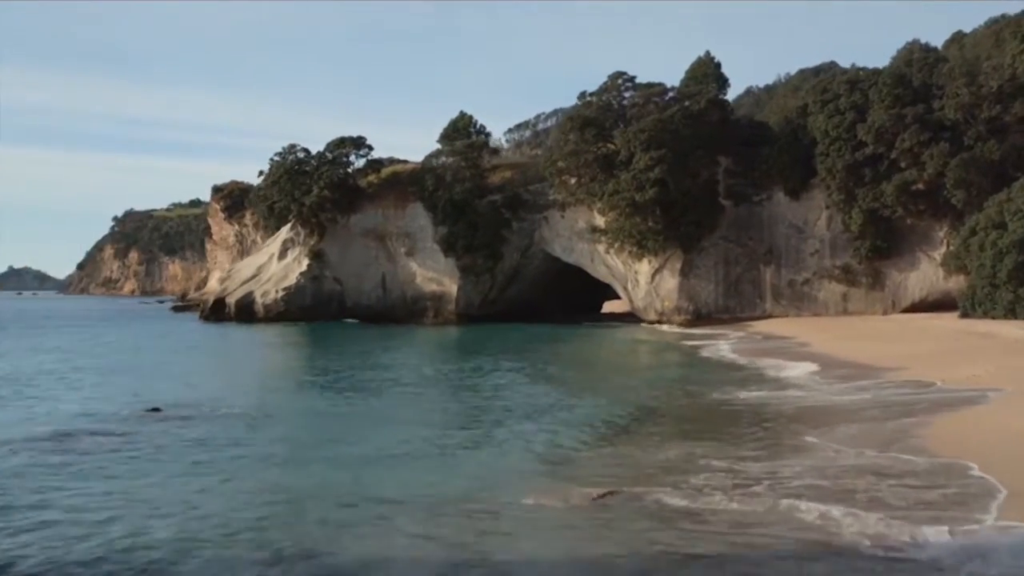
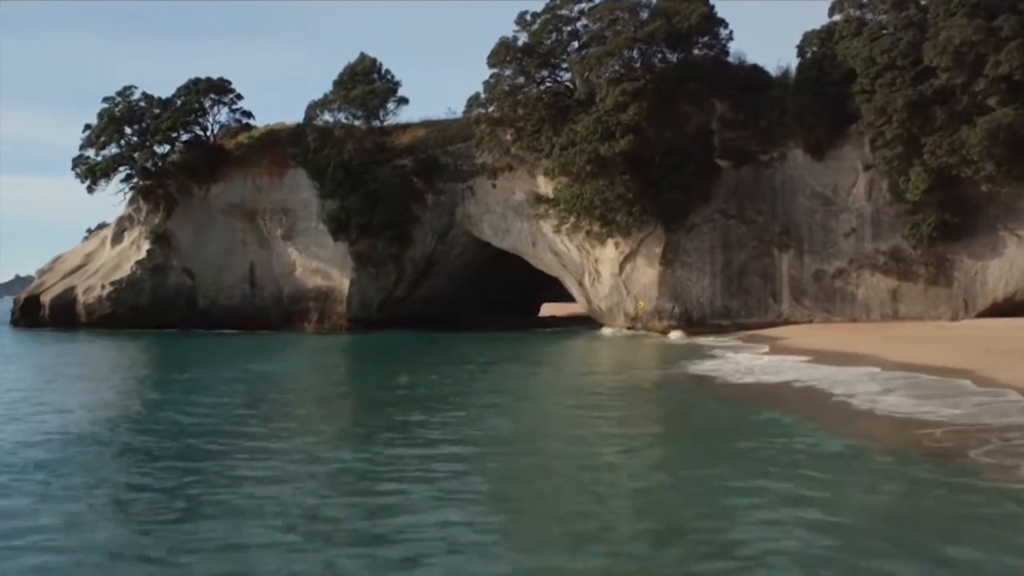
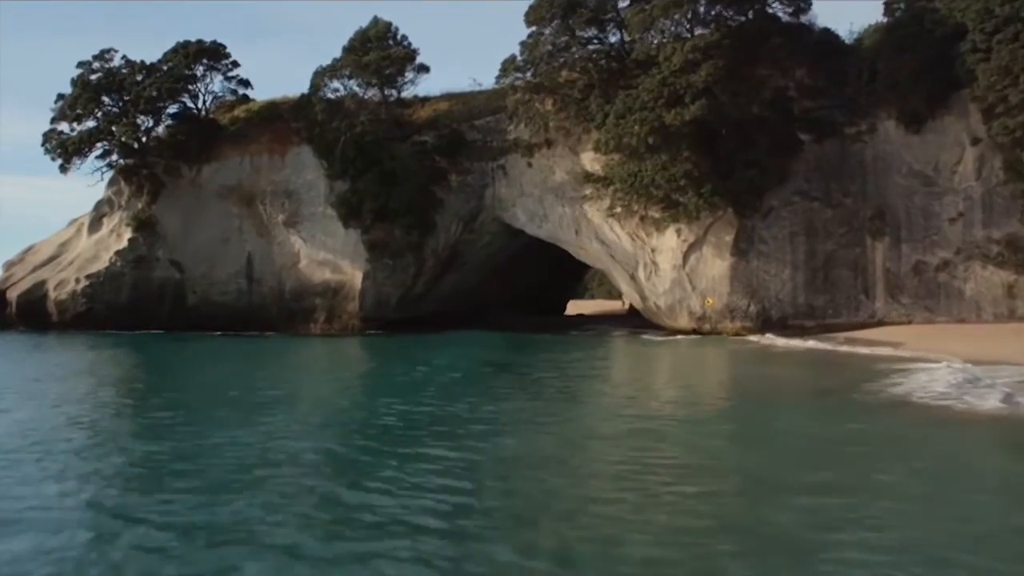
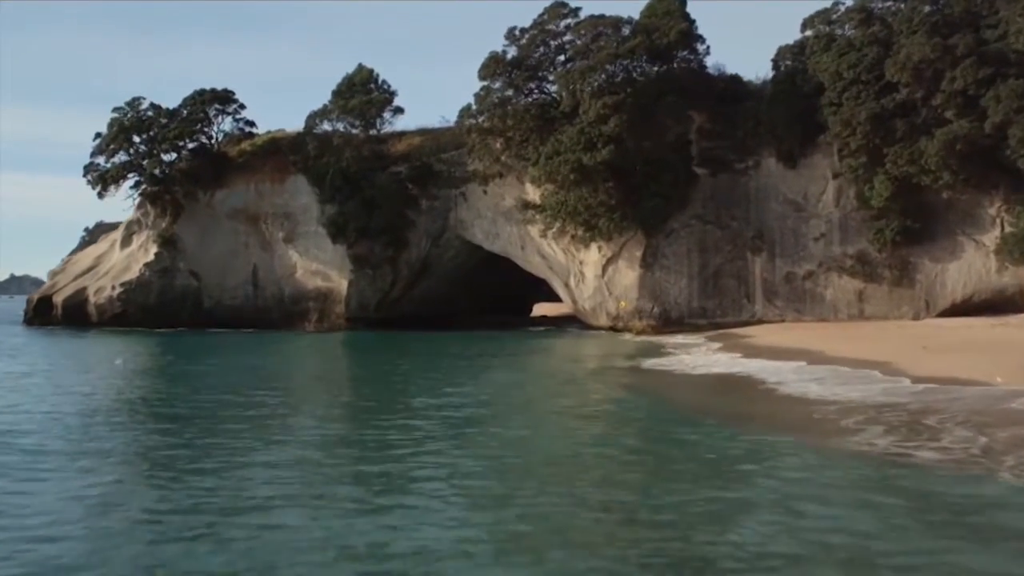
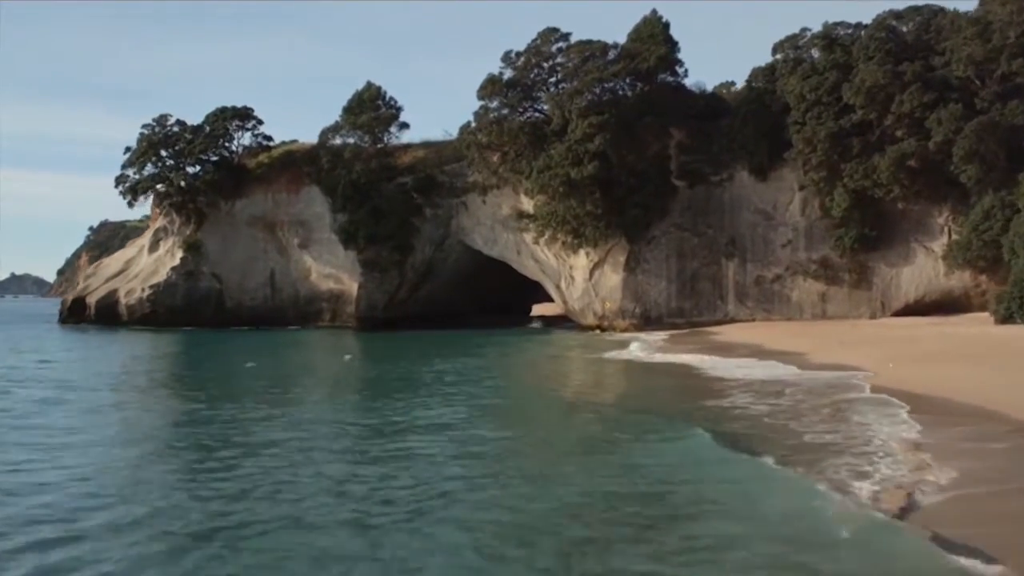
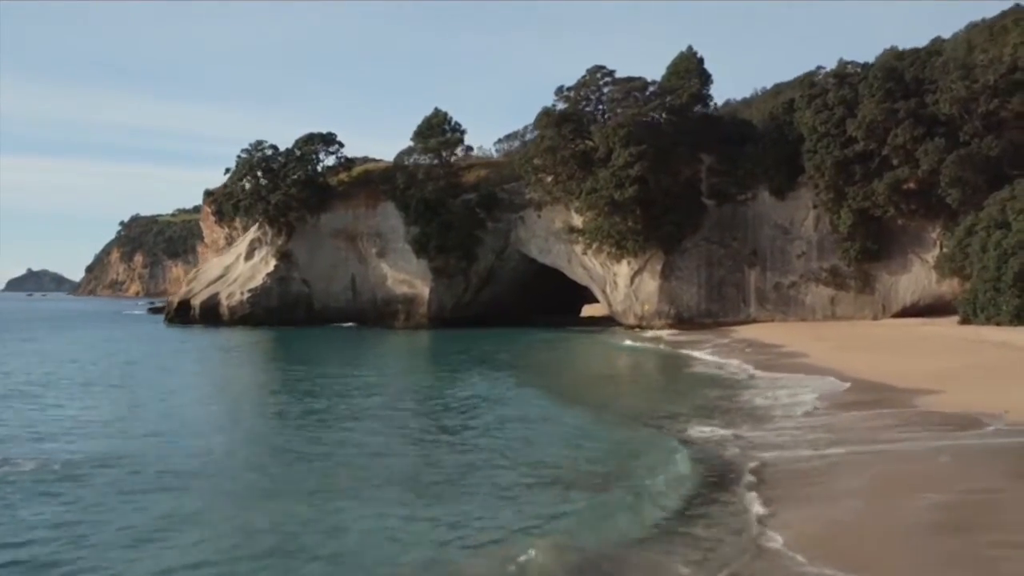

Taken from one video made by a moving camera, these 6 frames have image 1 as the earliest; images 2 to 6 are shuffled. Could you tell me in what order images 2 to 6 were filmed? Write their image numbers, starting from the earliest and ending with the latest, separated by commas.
6, 5, 4, 2, 3
